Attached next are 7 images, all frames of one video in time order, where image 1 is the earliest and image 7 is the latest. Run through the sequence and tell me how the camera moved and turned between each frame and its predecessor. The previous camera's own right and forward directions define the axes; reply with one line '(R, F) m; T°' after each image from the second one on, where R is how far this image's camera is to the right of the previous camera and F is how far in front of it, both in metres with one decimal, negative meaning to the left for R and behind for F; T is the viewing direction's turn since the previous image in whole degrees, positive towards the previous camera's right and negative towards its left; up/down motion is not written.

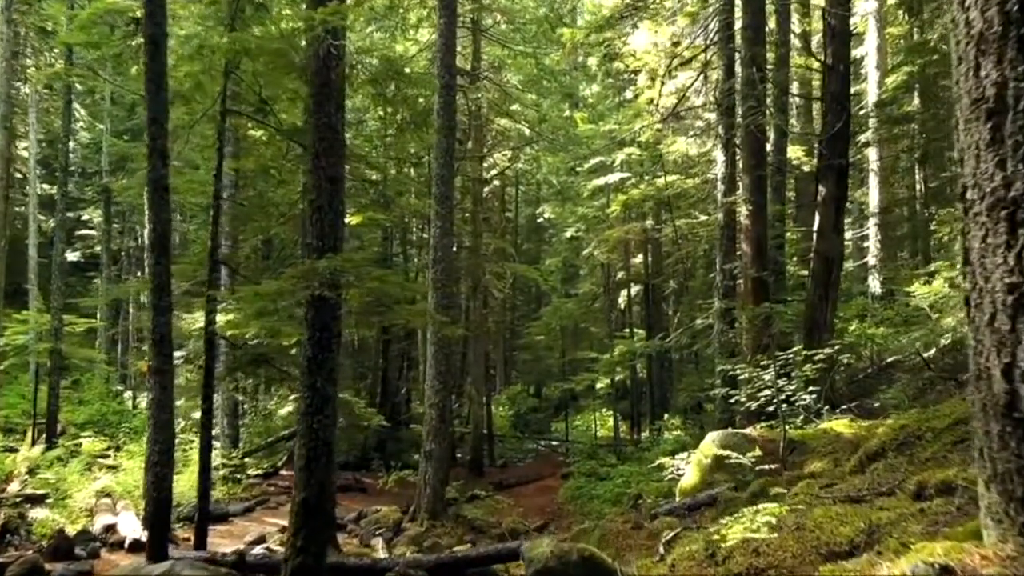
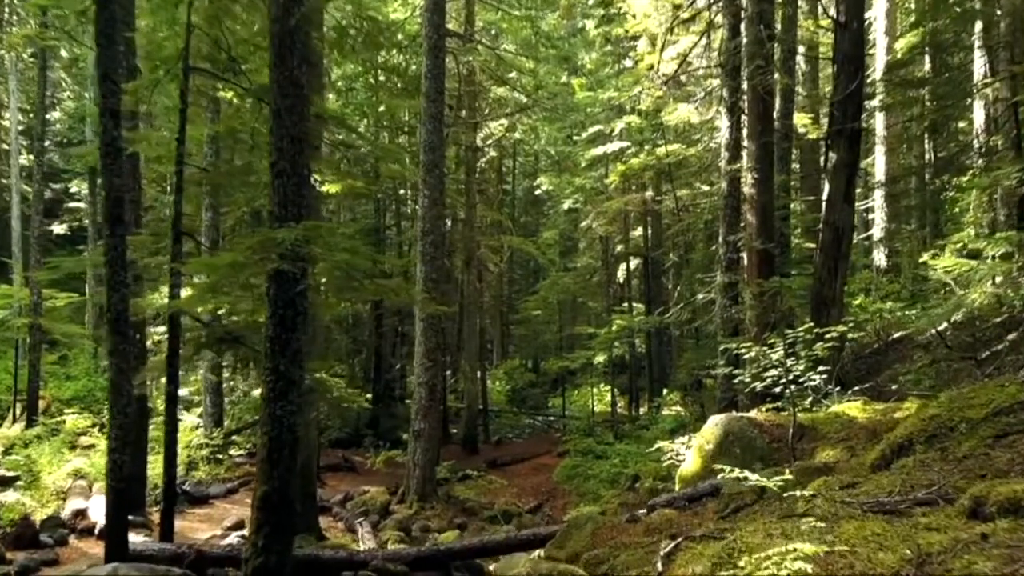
(+0.1, +0.7) m; 0°
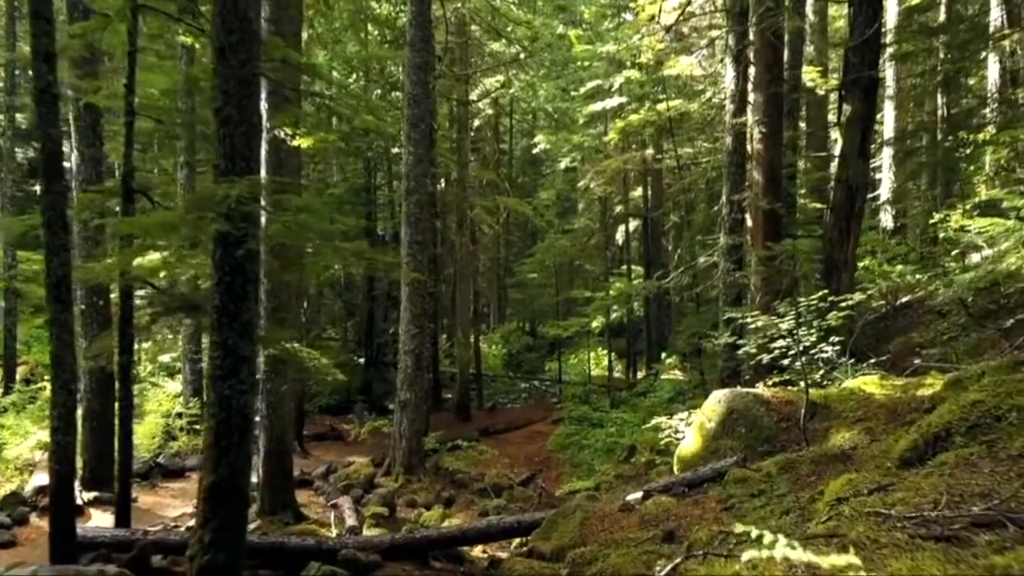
(+0.2, +0.8) m; 0°
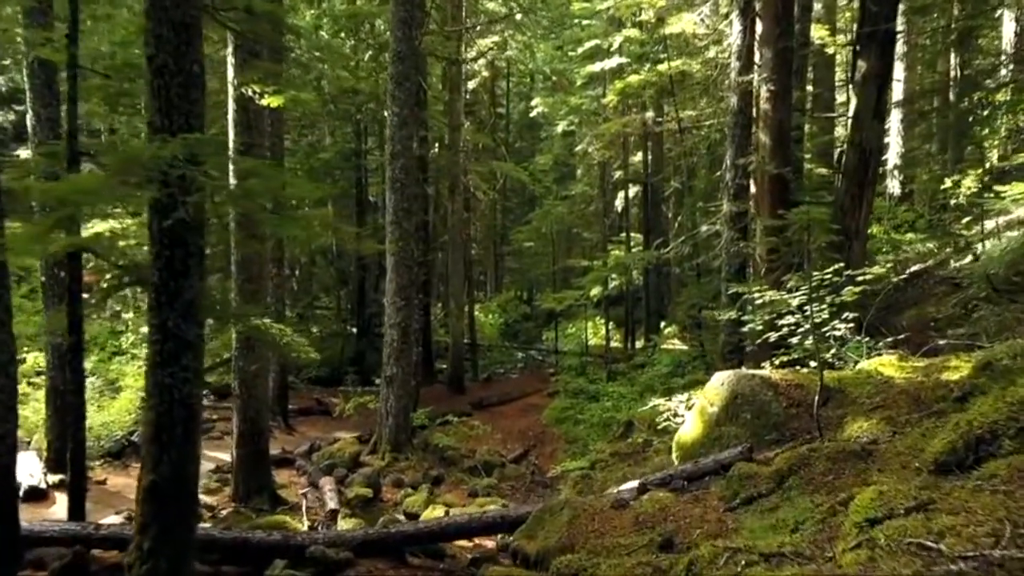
(+0.1, +0.7) m; 0°
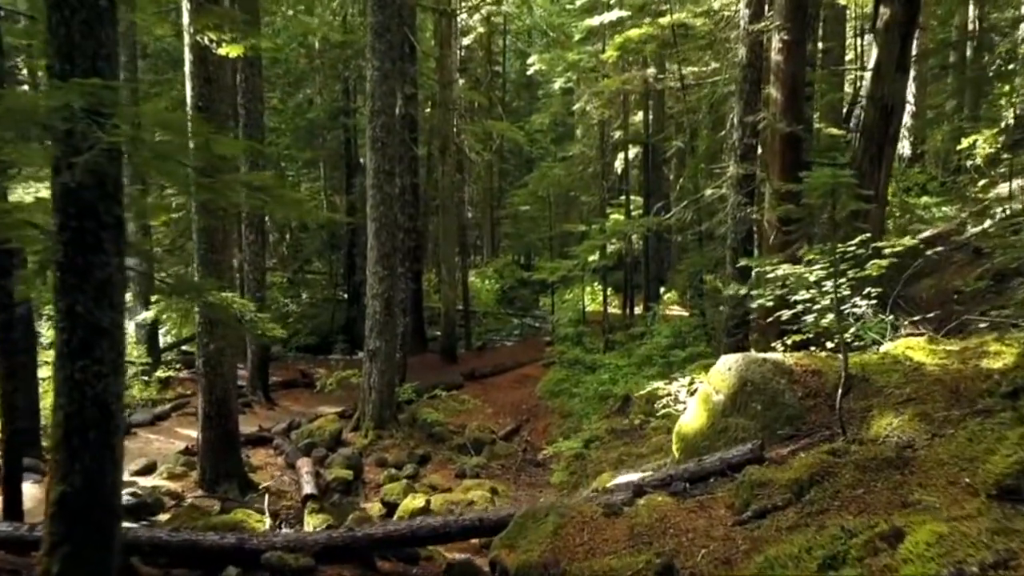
(+0.1, +0.8) m; 0°
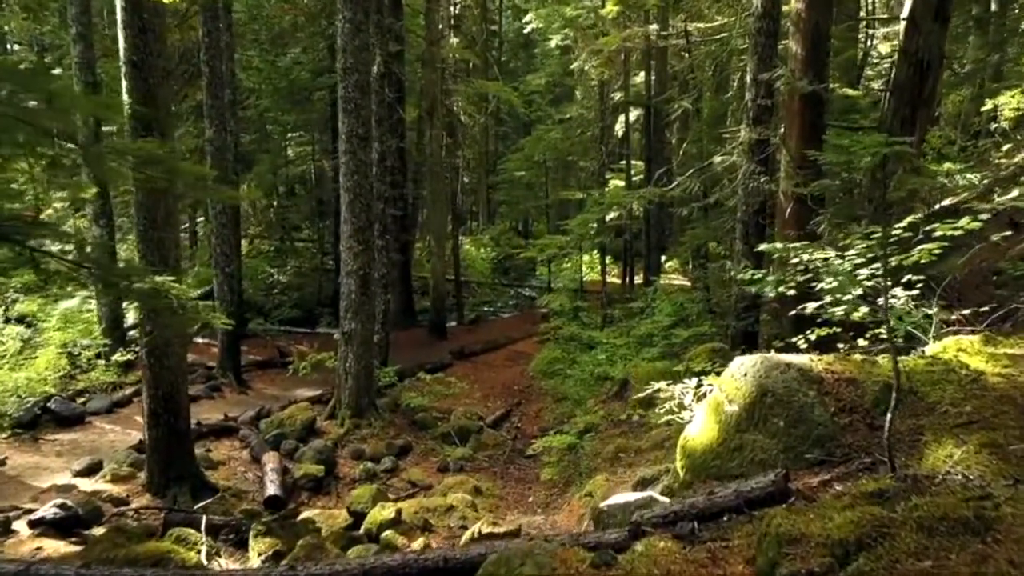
(+0.2, +1.0) m; 0°
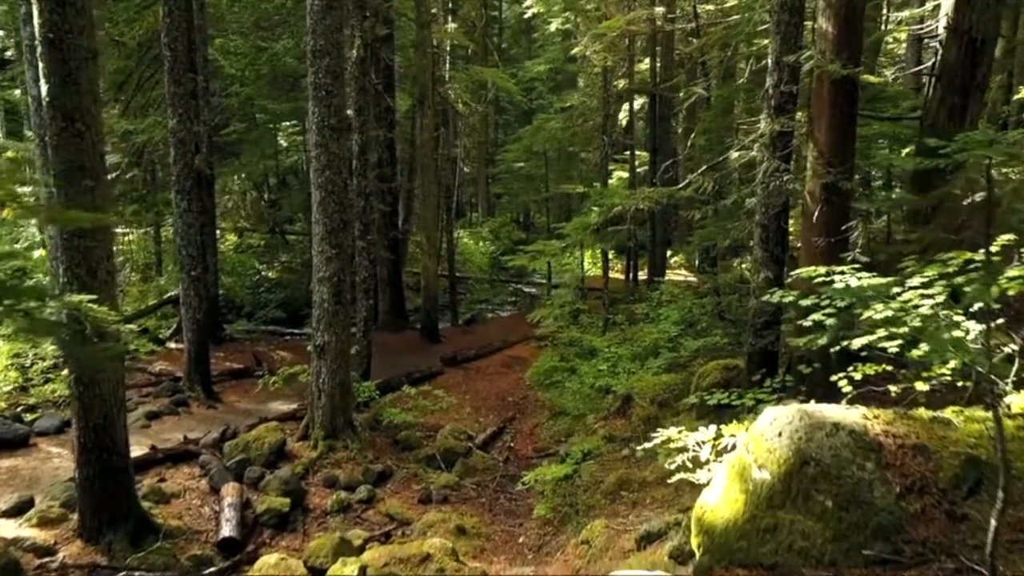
(+0.2, +1.1) m; 0°
